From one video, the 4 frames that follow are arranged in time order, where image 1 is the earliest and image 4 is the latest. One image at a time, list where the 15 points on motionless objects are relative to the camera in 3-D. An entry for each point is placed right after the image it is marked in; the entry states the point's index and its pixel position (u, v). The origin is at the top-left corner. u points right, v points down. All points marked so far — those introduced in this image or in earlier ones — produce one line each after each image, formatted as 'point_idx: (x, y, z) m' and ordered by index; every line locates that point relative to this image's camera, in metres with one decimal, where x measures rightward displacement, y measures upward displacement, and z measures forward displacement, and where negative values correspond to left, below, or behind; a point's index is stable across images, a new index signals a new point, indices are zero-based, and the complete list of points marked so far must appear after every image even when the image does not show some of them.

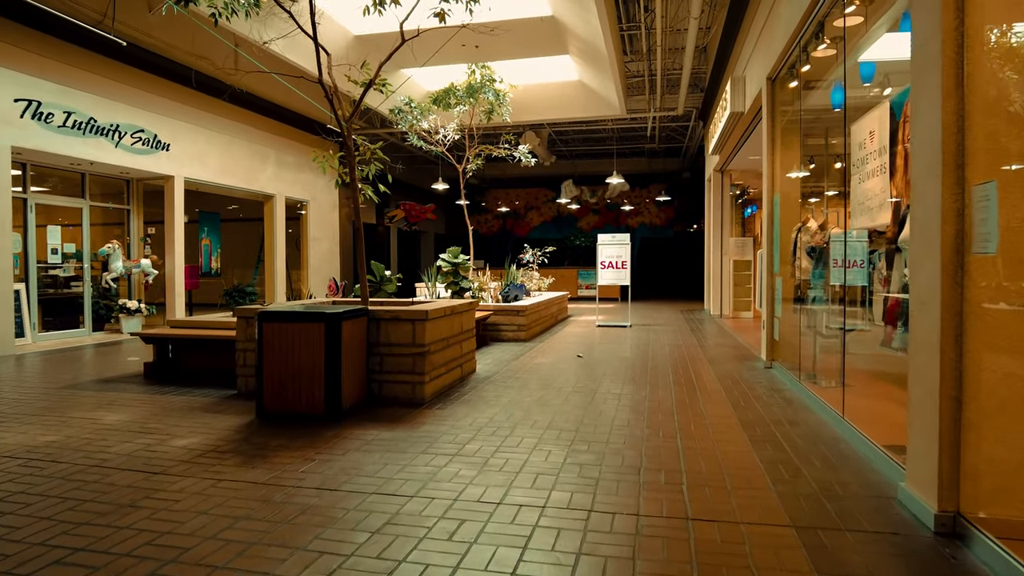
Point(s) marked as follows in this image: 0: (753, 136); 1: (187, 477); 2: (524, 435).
0: (+3.1, +2.0, +8.9) m
1: (-1.4, -0.8, +3.0) m
2: (+0.1, -0.8, +3.6) m
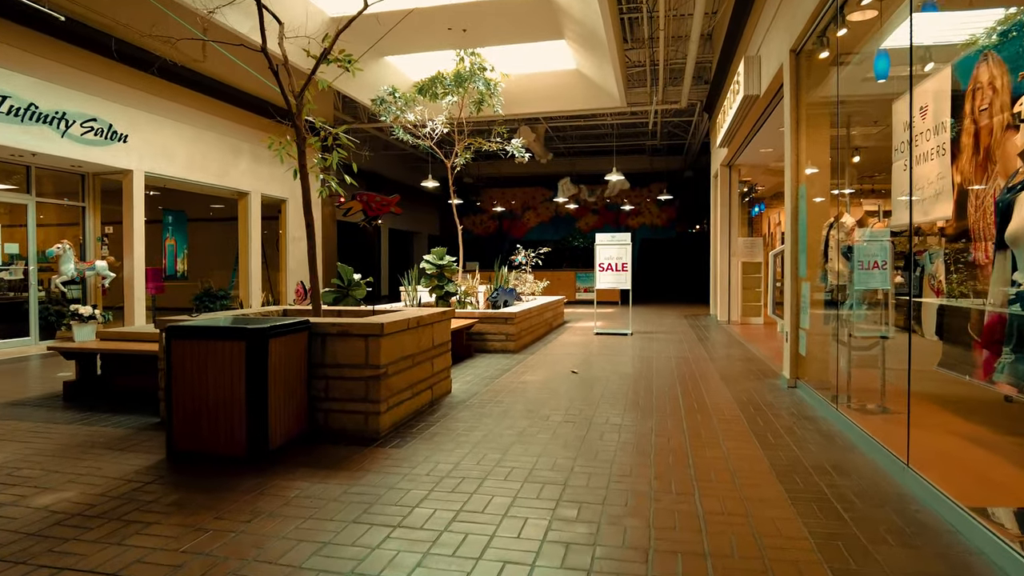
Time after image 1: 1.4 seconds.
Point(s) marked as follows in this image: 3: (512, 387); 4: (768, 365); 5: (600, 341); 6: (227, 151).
0: (+3.0, +1.9, +8.0) m
1: (-1.6, -0.9, +2.2) m
2: (-0.1, -0.8, +2.8) m
3: (0.0, -0.8, +5.2) m
4: (+2.4, -0.7, +6.3) m
5: (+1.1, -0.7, +8.3) m
6: (-4.6, +2.2, +10.9) m
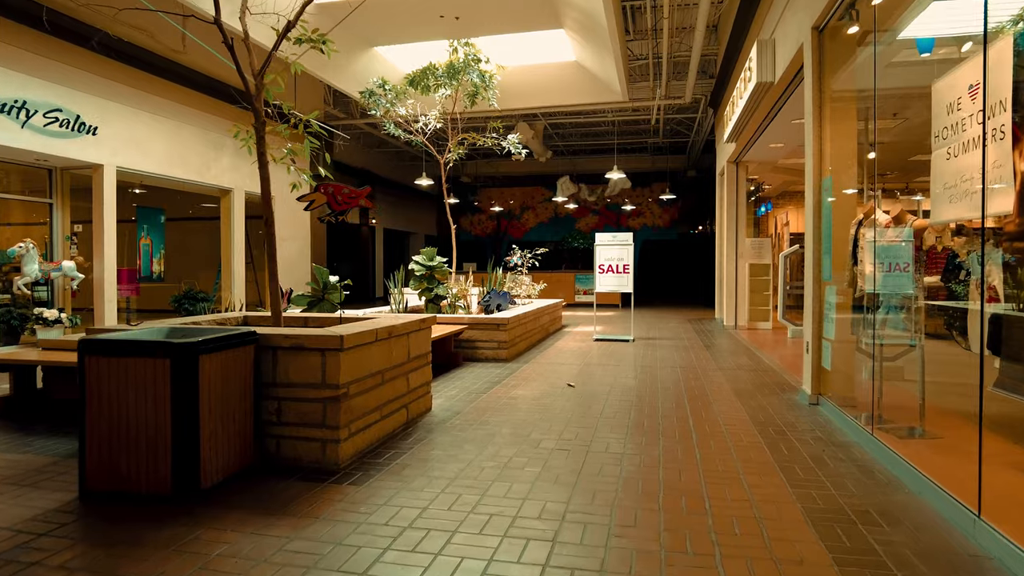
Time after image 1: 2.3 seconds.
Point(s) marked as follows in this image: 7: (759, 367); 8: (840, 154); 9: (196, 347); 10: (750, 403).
0: (+2.9, +1.9, +7.5) m
1: (-1.7, -0.9, +1.6) m
2: (-0.2, -0.9, +2.2) m
3: (-0.1, -0.8, +4.6) m
4: (+2.3, -0.8, +5.8) m
5: (+1.0, -0.7, +7.8) m
6: (-4.7, +2.2, +10.4) m
7: (+2.3, -0.7, +6.4) m
8: (+2.2, +0.9, +4.6) m
9: (-1.3, -0.2, +2.7) m
10: (+1.7, -0.8, +4.8) m
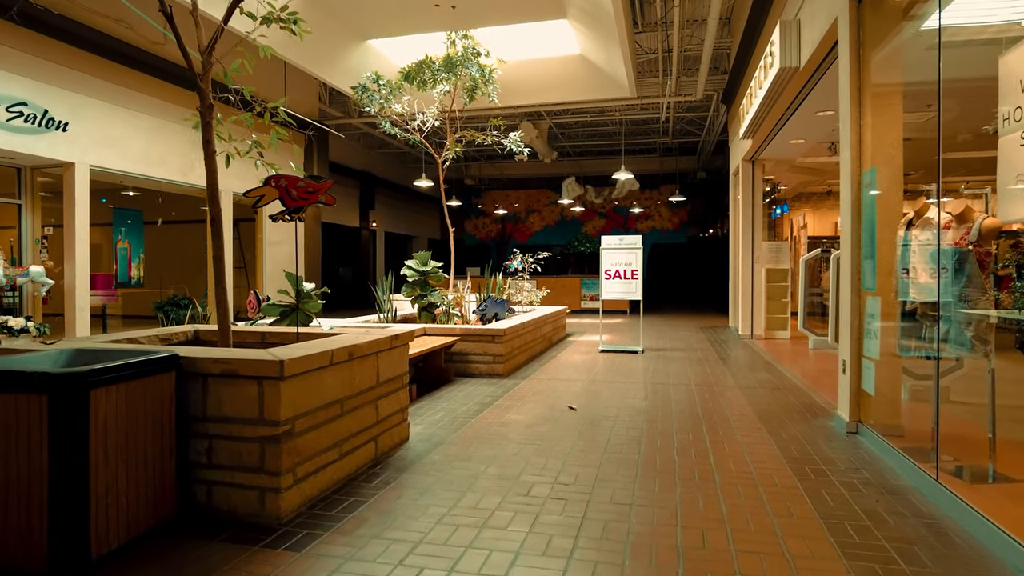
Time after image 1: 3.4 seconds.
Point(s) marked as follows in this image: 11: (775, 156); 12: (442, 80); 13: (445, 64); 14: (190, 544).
0: (+2.9, +1.8, +6.8) m
1: (-1.7, -0.9, +1.0) m
2: (-0.2, -0.9, +1.6) m
3: (-0.1, -0.8, +4.0) m
4: (+2.3, -0.8, +5.1) m
5: (+1.0, -0.8, +7.1) m
6: (-4.6, +2.1, +9.8) m
7: (+2.3, -0.8, +5.8) m
8: (+2.2, +0.8, +4.0) m
9: (-1.3, -0.3, +2.1) m
10: (+1.6, -0.9, +4.2) m
11: (+3.8, +1.9, +9.7) m
12: (-1.0, +2.9, +9.5) m
13: (-0.9, +3.1, +9.3) m
14: (-1.1, -0.9, +2.4) m
